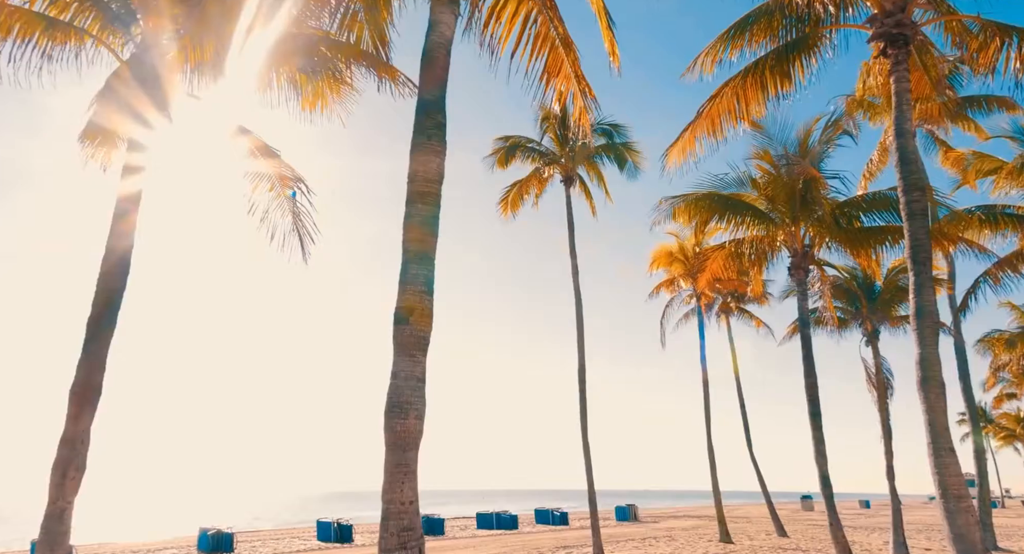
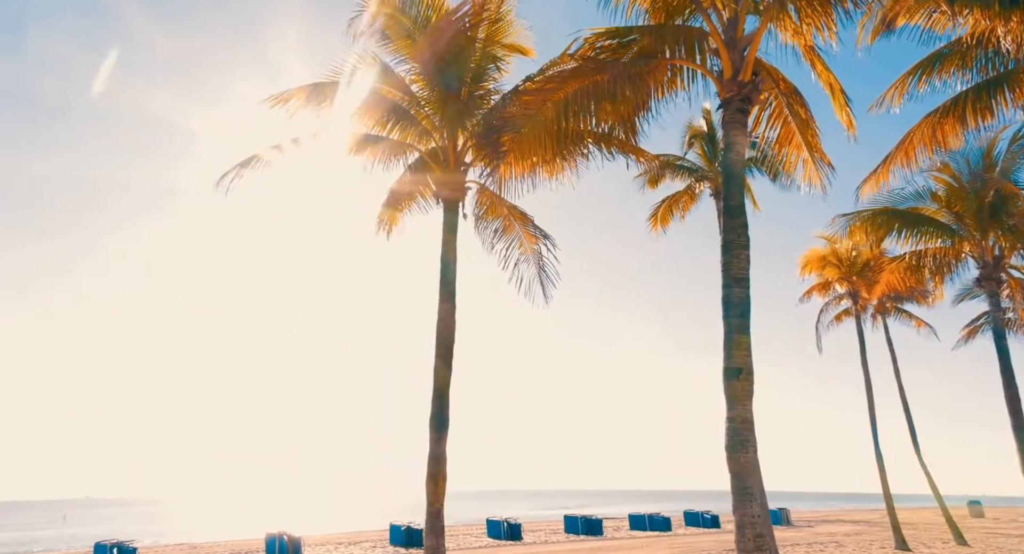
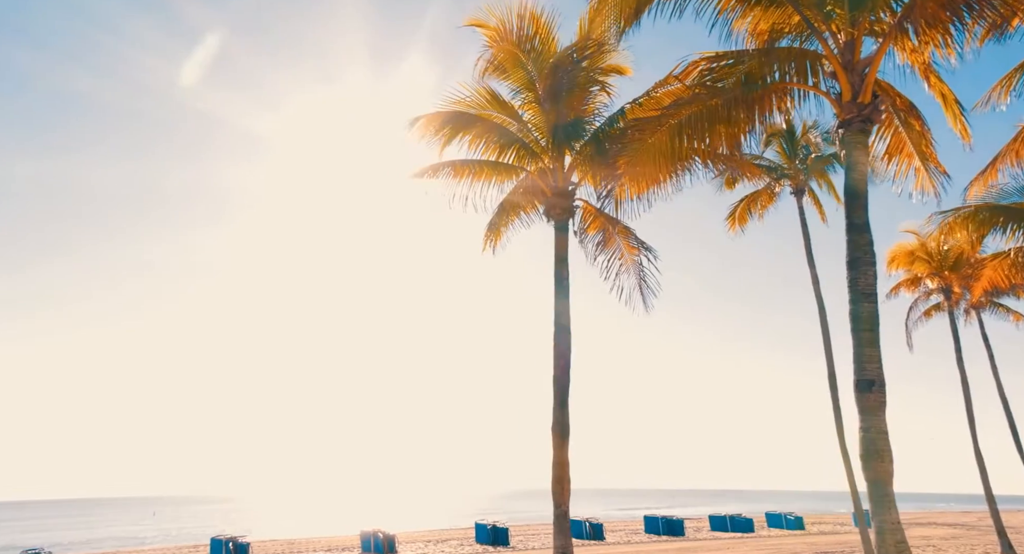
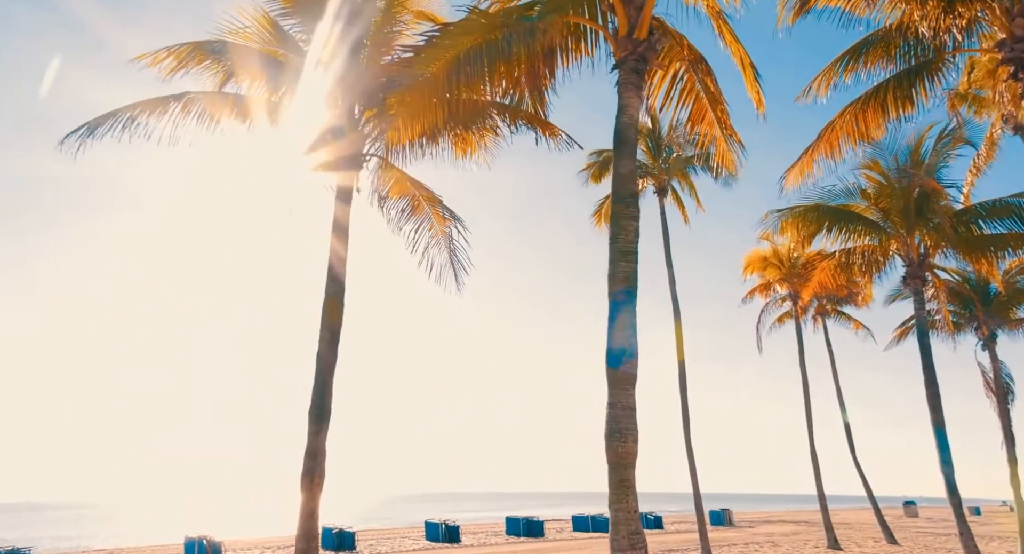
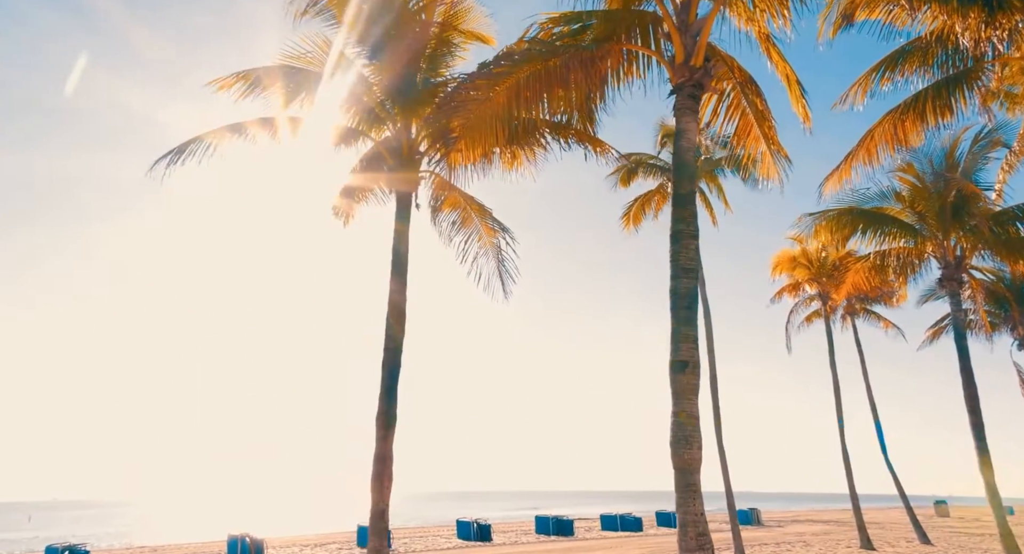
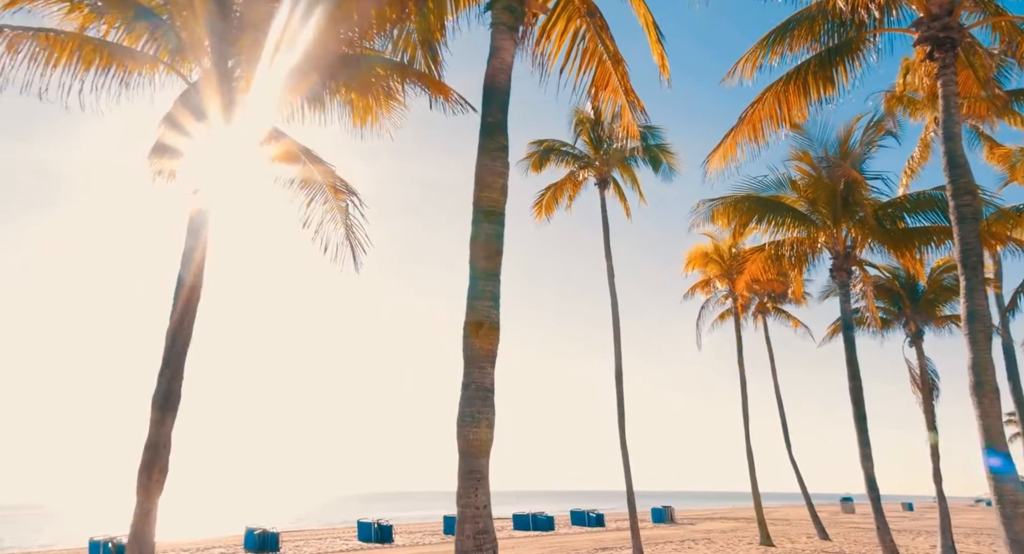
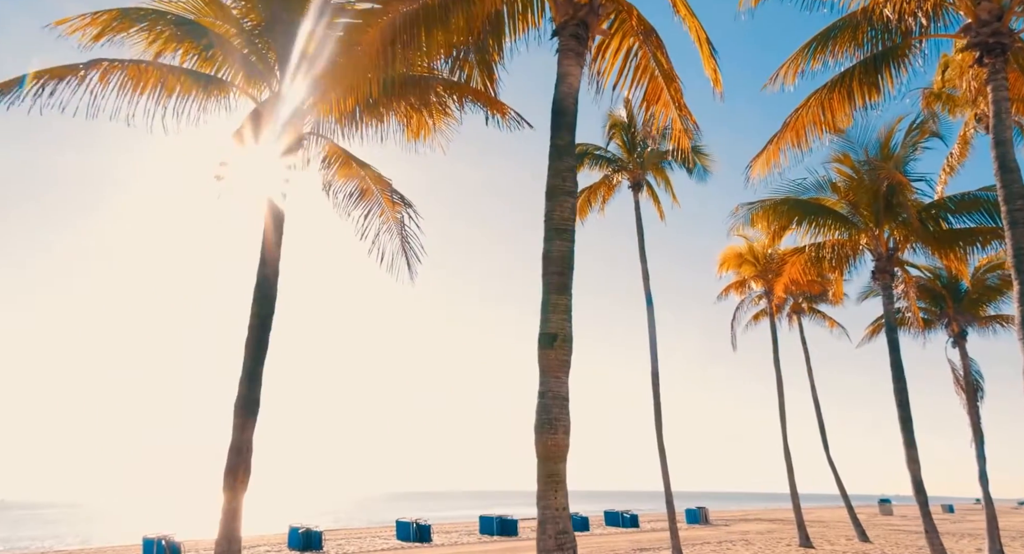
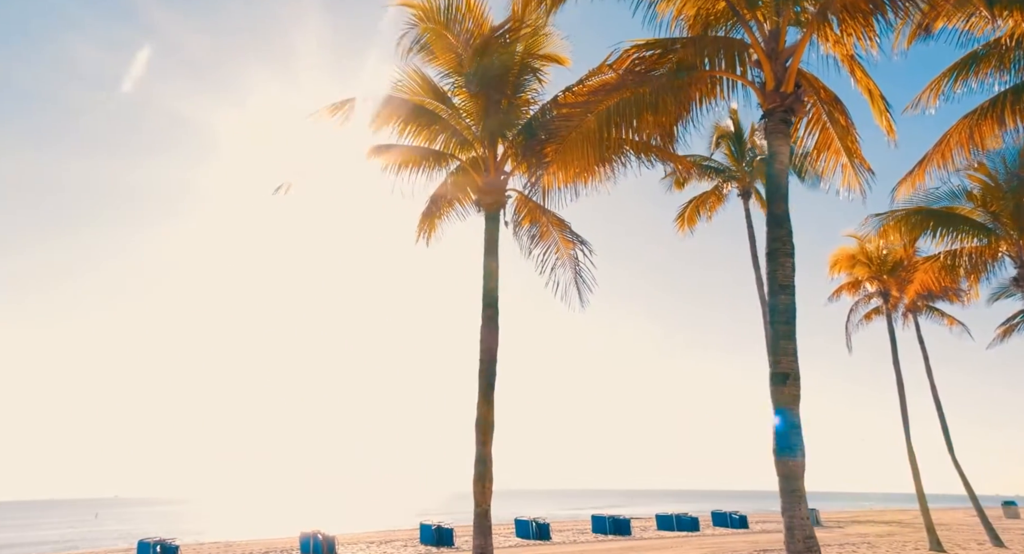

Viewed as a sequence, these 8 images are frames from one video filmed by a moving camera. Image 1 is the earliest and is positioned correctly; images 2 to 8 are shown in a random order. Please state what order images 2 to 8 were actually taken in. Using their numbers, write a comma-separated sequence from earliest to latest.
6, 7, 4, 5, 2, 8, 3
